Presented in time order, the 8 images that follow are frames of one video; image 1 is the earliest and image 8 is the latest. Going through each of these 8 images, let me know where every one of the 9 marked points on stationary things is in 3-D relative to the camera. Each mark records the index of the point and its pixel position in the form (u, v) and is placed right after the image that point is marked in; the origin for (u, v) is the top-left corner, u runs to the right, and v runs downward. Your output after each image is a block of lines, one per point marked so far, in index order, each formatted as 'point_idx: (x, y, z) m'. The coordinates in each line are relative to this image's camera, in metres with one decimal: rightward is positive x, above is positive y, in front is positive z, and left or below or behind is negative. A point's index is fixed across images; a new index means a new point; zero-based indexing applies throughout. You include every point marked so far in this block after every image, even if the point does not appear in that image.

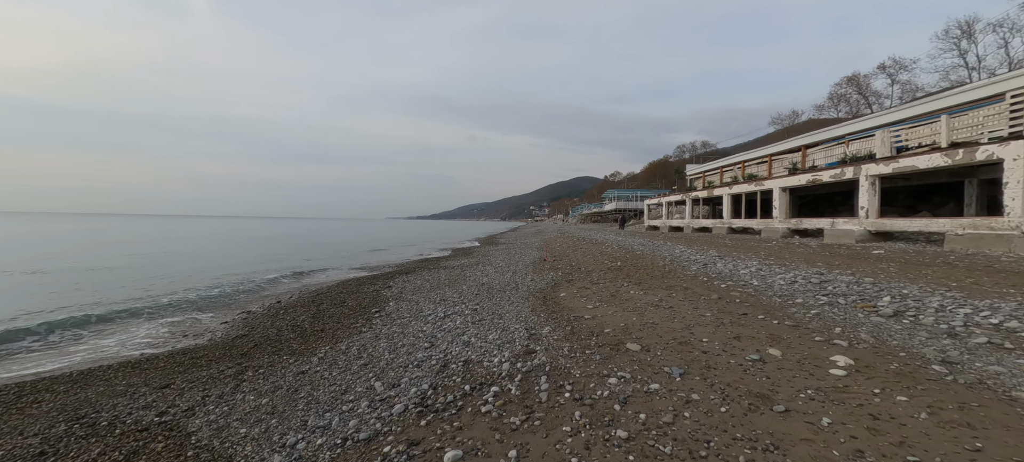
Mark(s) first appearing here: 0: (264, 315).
0: (-7.6, -2.6, +10.8) m
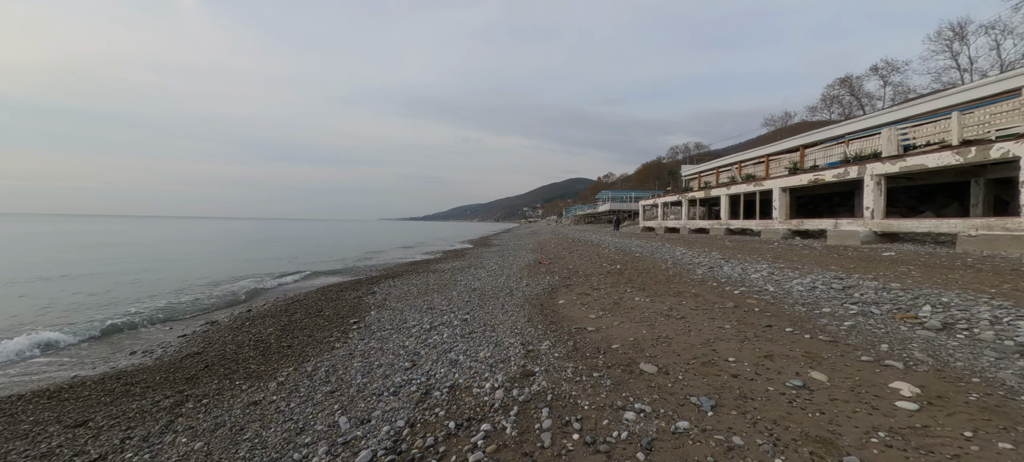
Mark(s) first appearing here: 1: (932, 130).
0: (-7.7, -2.6, +9.7) m
1: (+22.1, +5.3, +18.7) m
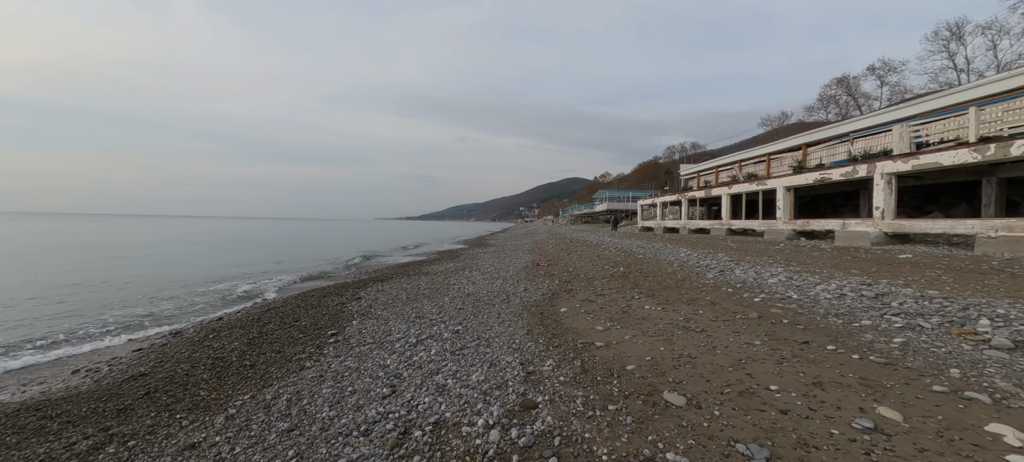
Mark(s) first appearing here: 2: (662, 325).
0: (-7.8, -2.6, +8.6) m
1: (+22.0, +5.3, +17.9) m
2: (+3.3, -2.1, +7.8) m
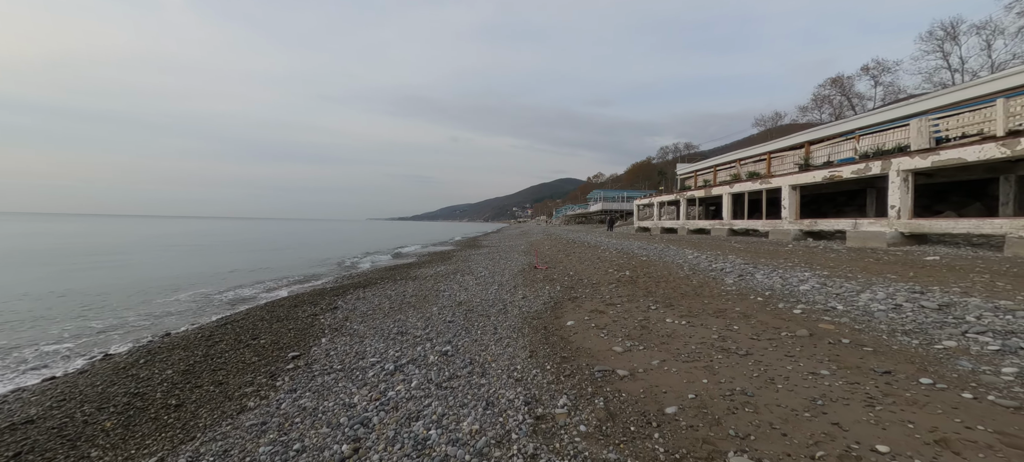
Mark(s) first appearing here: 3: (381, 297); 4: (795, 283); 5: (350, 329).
0: (-7.8, -2.6, +7.0) m
1: (+21.8, +5.3, +16.9) m
2: (+3.3, -2.1, +6.5) m
3: (-4.6, -2.3, +12.5) m
4: (+8.3, -1.5, +10.3) m
5: (-4.0, -2.4, +8.7) m
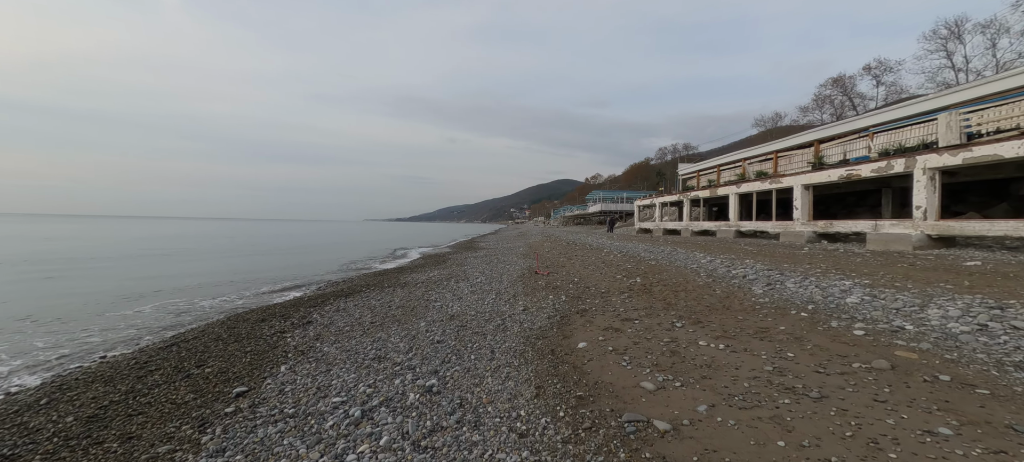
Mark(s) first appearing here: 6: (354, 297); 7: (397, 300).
0: (-7.8, -2.7, +5.6) m
1: (+21.7, +5.1, +15.7) m
2: (+3.4, -2.1, +5.1) m
3: (-4.6, -2.4, +11.1) m
4: (+8.3, -1.6, +9.0) m
5: (-4.0, -2.5, +7.3) m
6: (-5.8, -2.4, +12.9) m
7: (-3.9, -2.4, +12.1) m
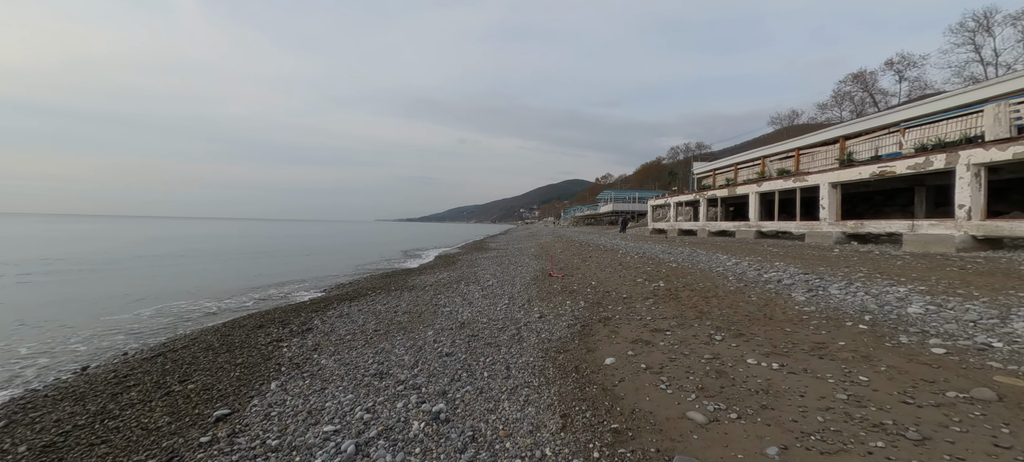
0: (-7.5, -2.7, +5.0) m
1: (+22.3, +5.1, +14.4) m
2: (+3.6, -2.1, +4.2) m
3: (-4.2, -2.4, +10.4) m
4: (+8.7, -1.6, +8.0) m
5: (-3.6, -2.5, +6.6) m
6: (-5.3, -2.4, +12.2) m
7: (-3.5, -2.4, +11.4) m
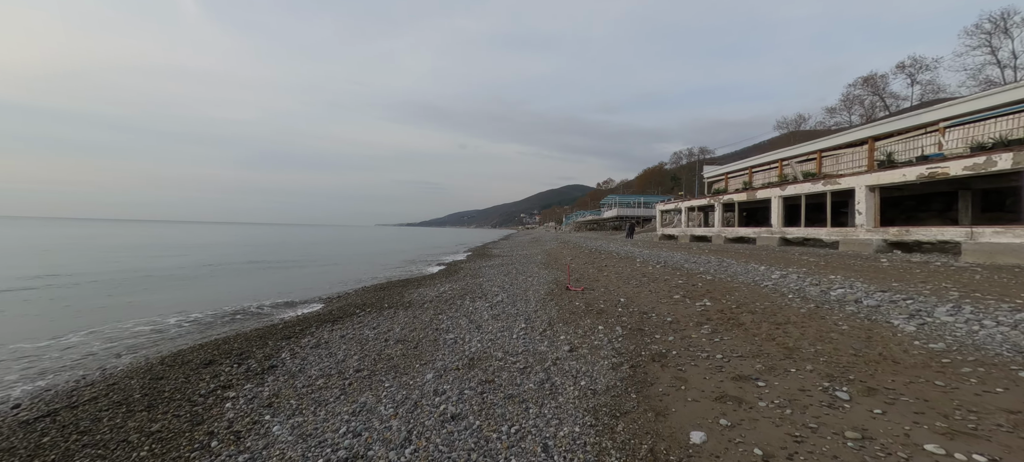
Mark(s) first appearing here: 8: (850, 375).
0: (-7.0, -2.8, +2.9) m
1: (+22.8, +4.8, +12.4) m
2: (+4.1, -2.3, +2.2) m
3: (-3.8, -2.6, +8.3) m
4: (+9.1, -1.8, +6.0) m
5: (-3.2, -2.6, +4.5) m
6: (-4.8, -2.6, +10.1) m
7: (-3.0, -2.6, +9.3) m
8: (+5.1, -2.1, +5.4) m
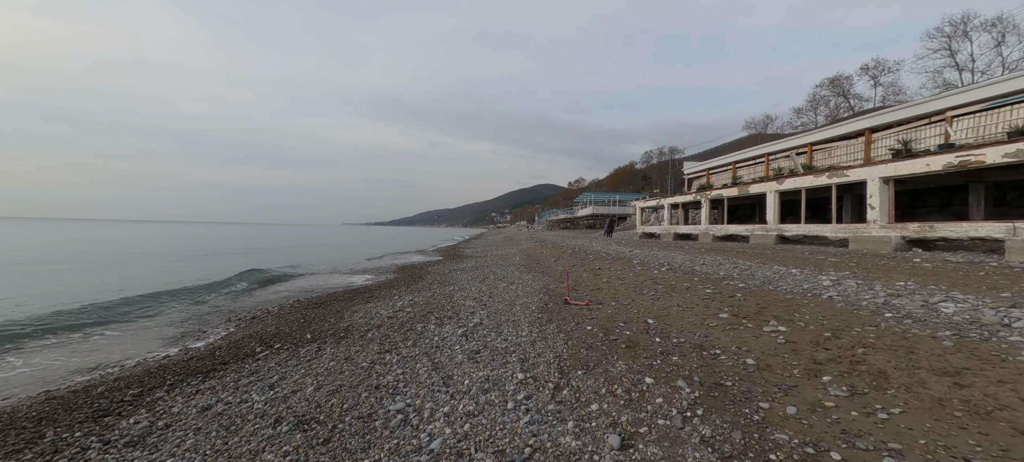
0: (-6.7, -2.7, -1.2) m
1: (+22.3, +5.0, +10.6) m
2: (+4.5, -2.1, -1.1) m
3: (-3.8, -2.5, +4.5) m
4: (+9.2, -1.7, +3.1) m
5: (-2.9, -2.5, +0.7) m
6: (-5.0, -2.5, +6.2) m
7: (-3.2, -2.4, +5.5) m
8: (+5.2, -2.0, +2.2) m
